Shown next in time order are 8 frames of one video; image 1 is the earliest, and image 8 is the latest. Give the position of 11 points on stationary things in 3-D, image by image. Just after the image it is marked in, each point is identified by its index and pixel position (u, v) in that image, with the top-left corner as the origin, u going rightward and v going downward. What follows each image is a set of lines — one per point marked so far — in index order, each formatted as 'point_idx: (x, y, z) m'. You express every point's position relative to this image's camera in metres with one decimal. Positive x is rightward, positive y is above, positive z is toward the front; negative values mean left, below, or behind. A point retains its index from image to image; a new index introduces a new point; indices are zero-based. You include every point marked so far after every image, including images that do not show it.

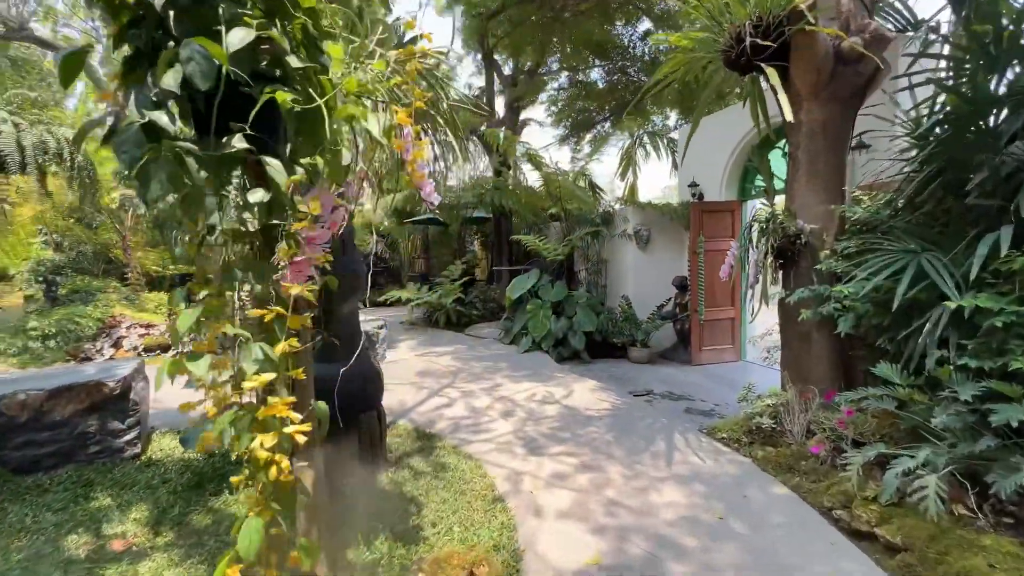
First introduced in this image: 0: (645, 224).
0: (+1.9, +0.9, +6.6) m
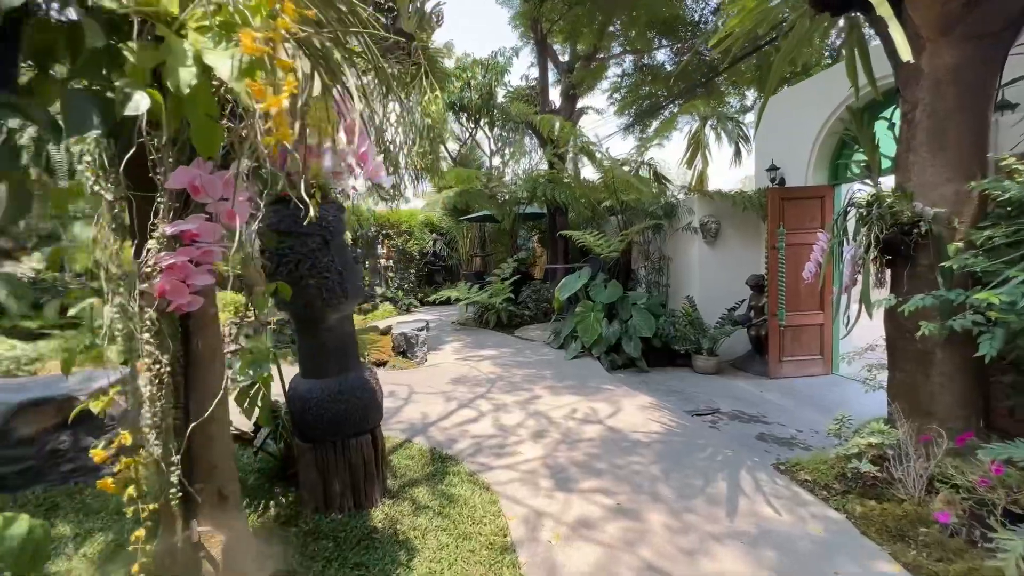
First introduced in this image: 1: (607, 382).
0: (+2.6, +0.9, +5.8) m
1: (+0.9, -0.9, +4.5) m
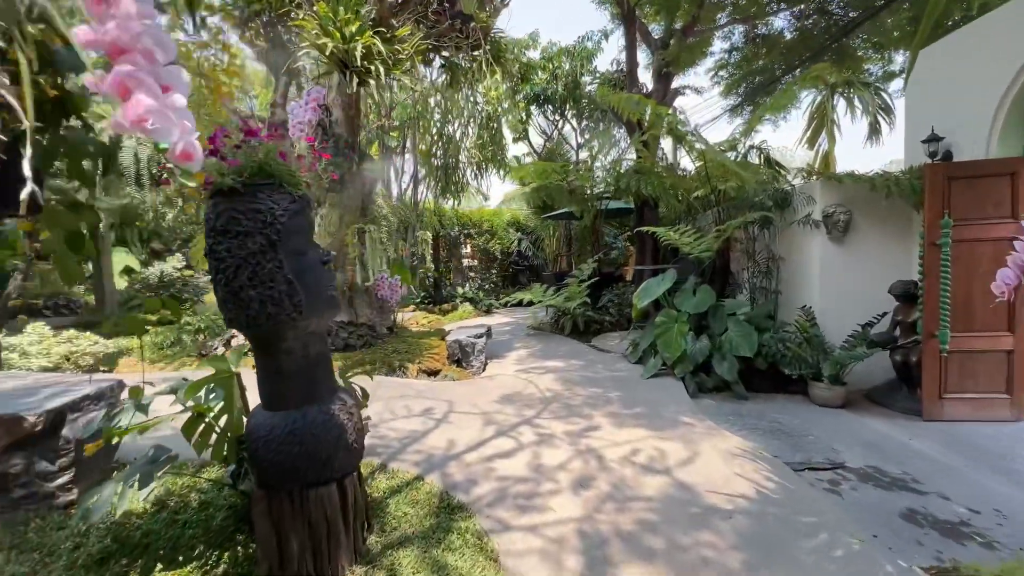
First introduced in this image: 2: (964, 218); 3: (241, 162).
0: (+3.3, +0.8, +4.5) m
1: (+1.4, -1.0, +3.7) m
2: (+3.7, +0.6, +3.7) m
3: (-0.9, +0.4, +1.6) m
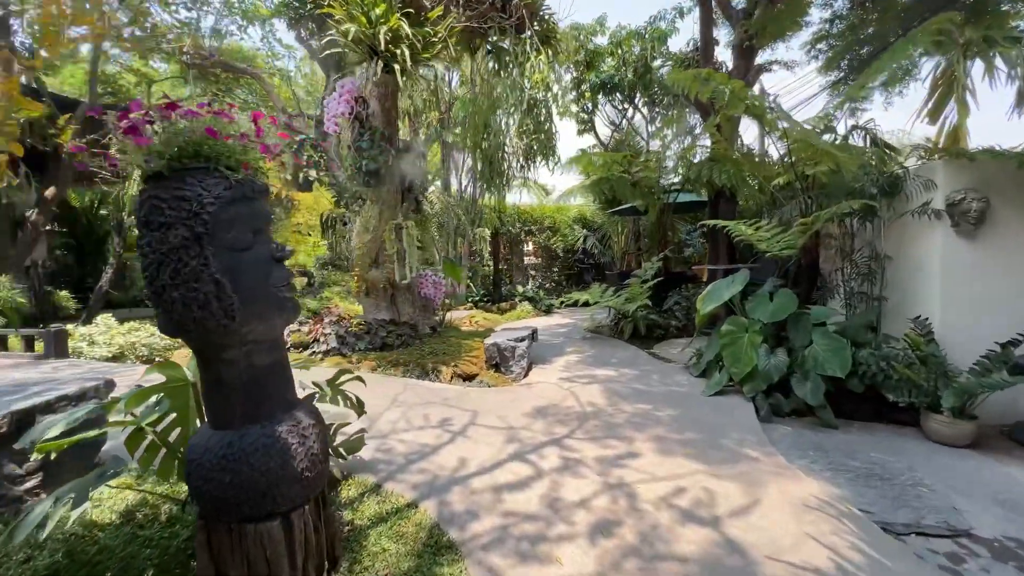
0: (+3.7, +0.8, +3.6) m
1: (+1.6, -1.0, +3.1) m
2: (+3.9, +0.5, +2.7) m
3: (-1.0, +0.4, +1.3) m
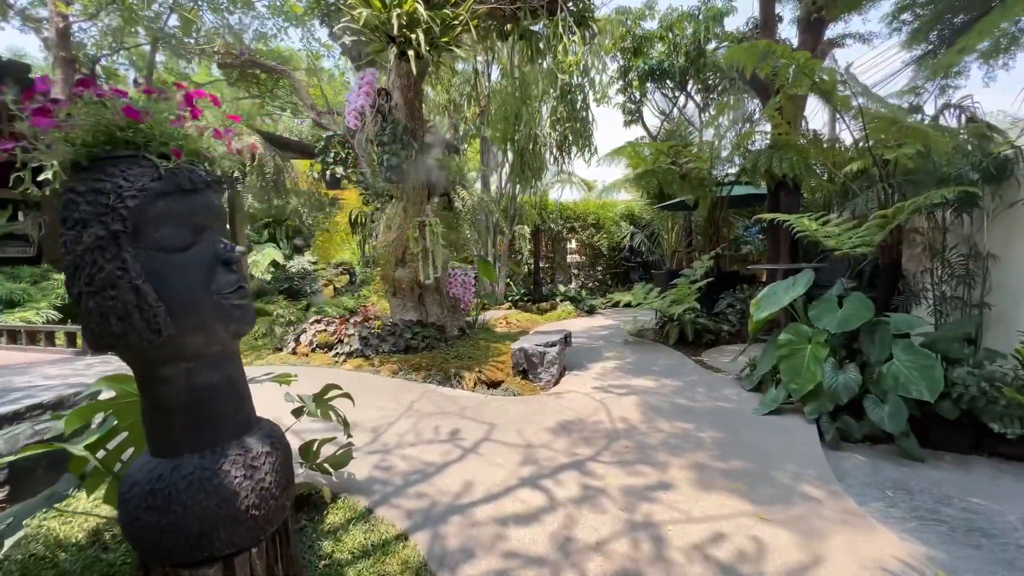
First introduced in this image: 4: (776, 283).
0: (+3.8, +0.7, +2.8) m
1: (+1.7, -1.1, +2.6) m
2: (+4.0, +0.5, +1.9) m
3: (-1.1, +0.4, +1.2) m
4: (+2.4, 0.0, +4.0) m
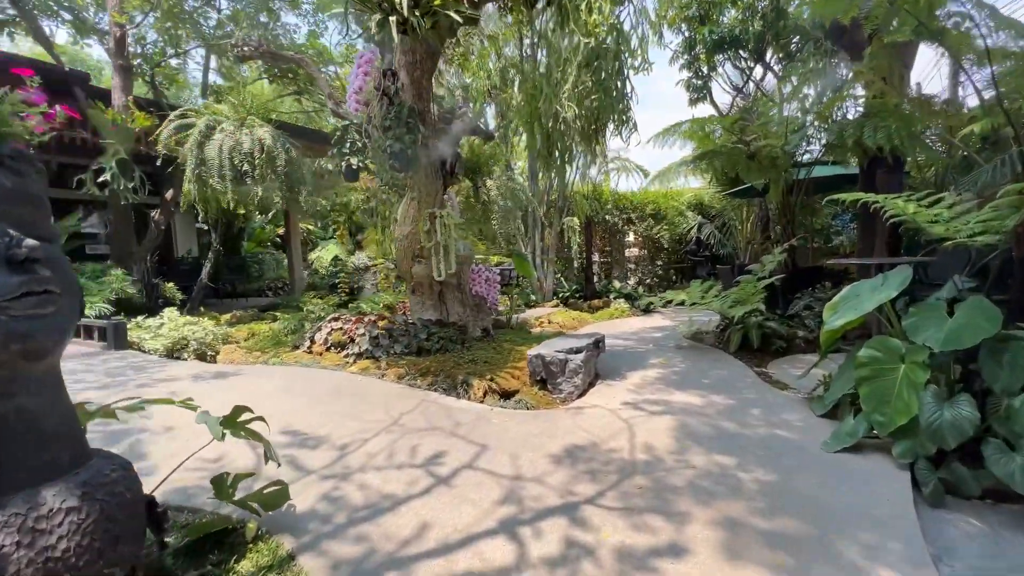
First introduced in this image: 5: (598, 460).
0: (+3.7, +0.7, +1.8) m
1: (+1.6, -1.1, +1.8) m
2: (+3.7, +0.4, +0.8) m
3: (-1.4, +0.4, +0.9) m
4: (+2.5, 0.0, +3.2) m
5: (+0.5, -1.0, +2.6) m
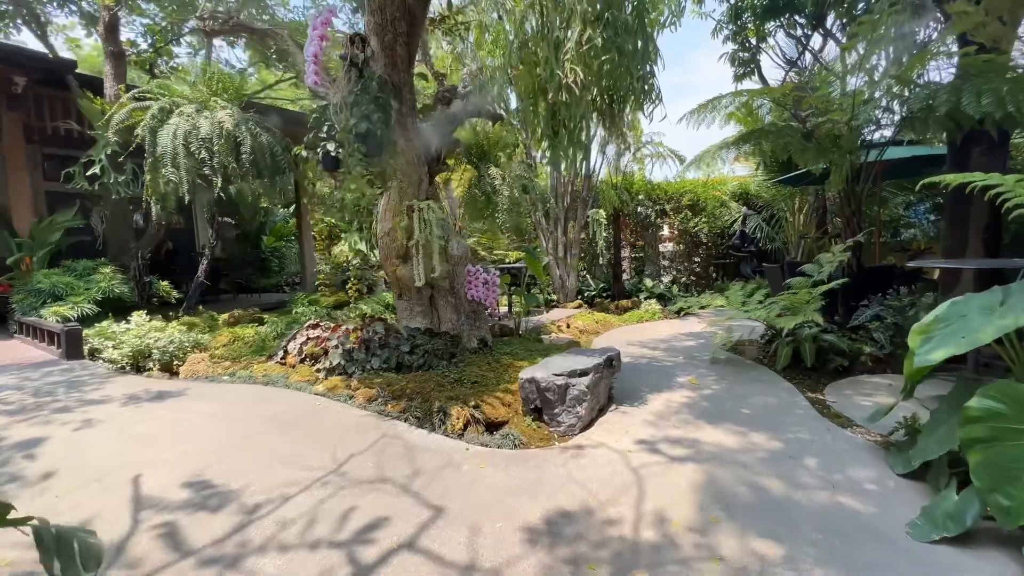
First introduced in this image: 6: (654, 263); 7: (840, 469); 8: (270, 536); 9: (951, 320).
0: (+3.5, +0.6, +0.8) m
1: (+1.3, -1.2, +1.1) m
2: (+3.4, +0.3, -0.1) m
3: (-1.7, +0.3, +0.3) m
4: (+2.3, -0.1, +2.3) m
5: (+0.3, -1.1, +1.9) m
6: (+2.9, +0.5, +9.1) m
7: (+1.9, -1.0, +2.5) m
8: (-1.0, -1.0, +1.8) m
9: (+2.3, -0.2, +2.3) m
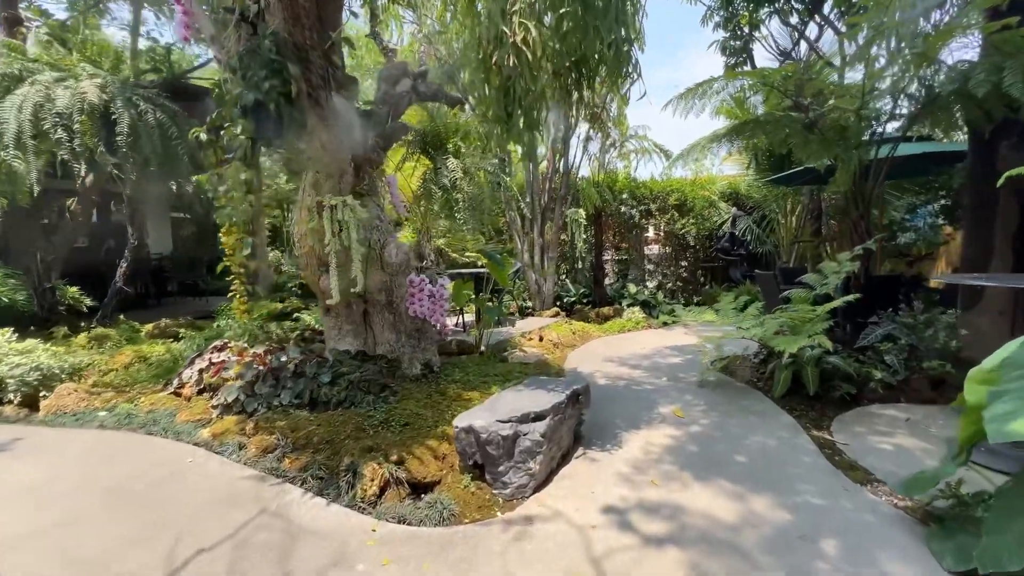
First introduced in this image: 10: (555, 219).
0: (+3.2, +0.5, +0.2) m
1: (+1.0, -1.3, +0.4) m
2: (+3.1, +0.1, -0.7) m
3: (-2.0, +0.2, -0.4) m
4: (+2.0, -0.2, +1.7) m
5: (0.0, -1.2, +1.3) m
6: (+2.4, +0.4, +8.5) m
7: (+1.5, -1.1, +1.9) m
8: (-1.3, -1.1, +1.1) m
9: (+1.9, -0.3, +1.7) m
10: (+0.6, +1.0, +6.8) m
